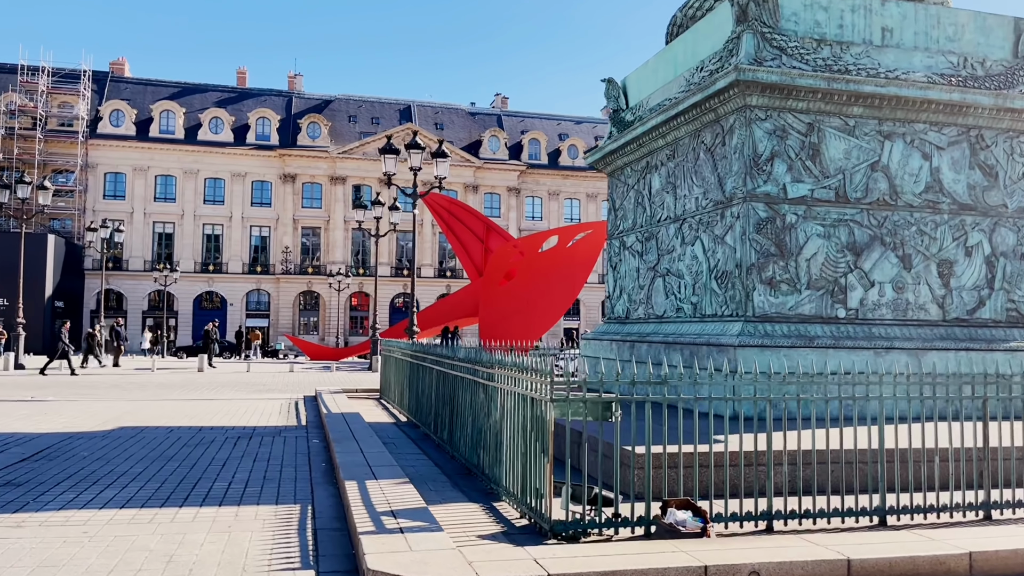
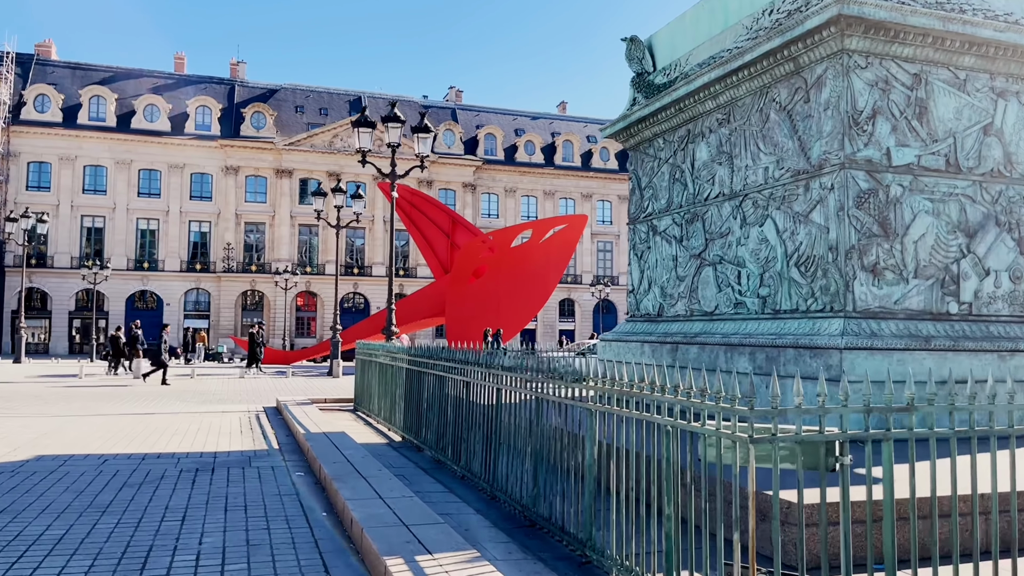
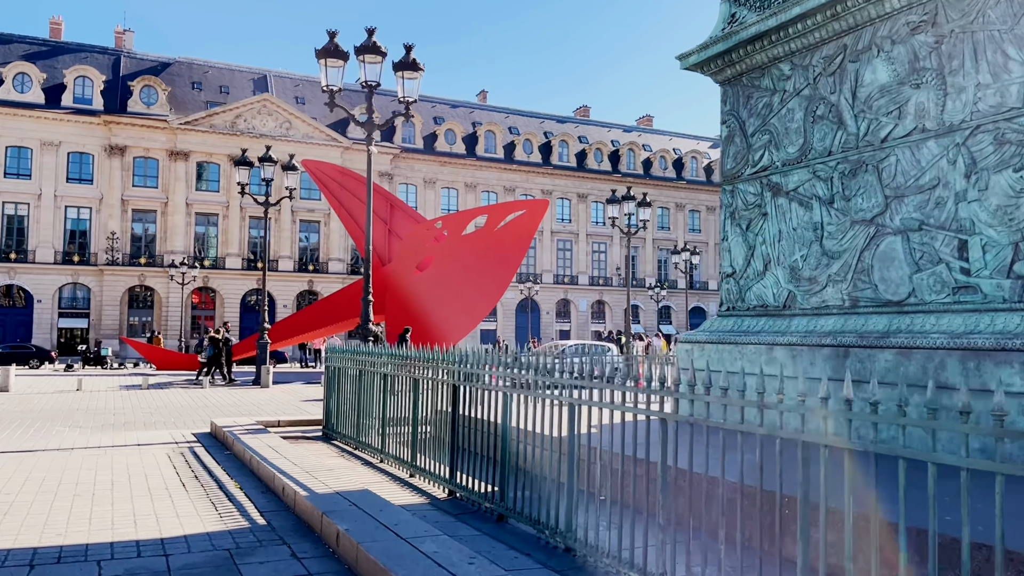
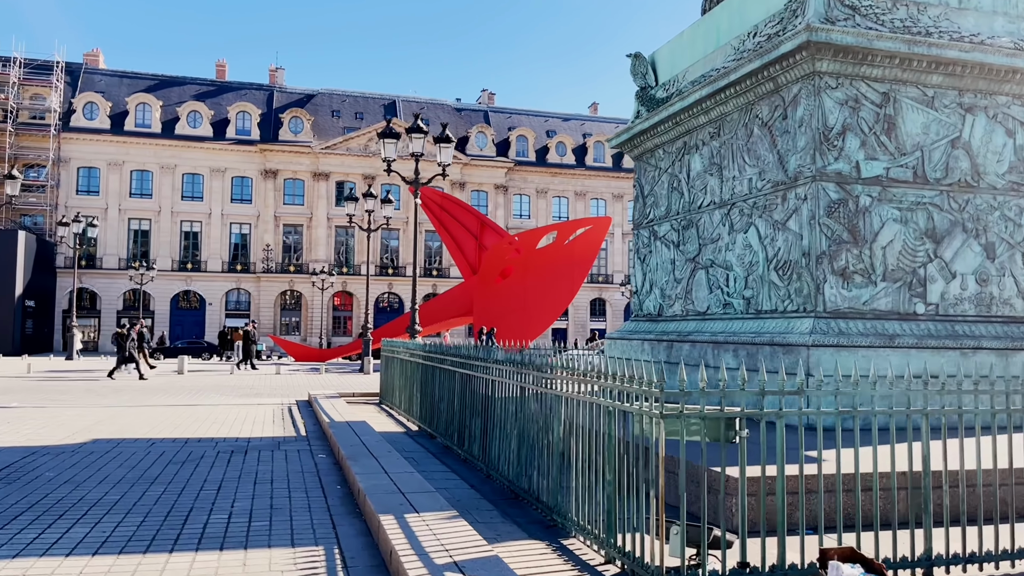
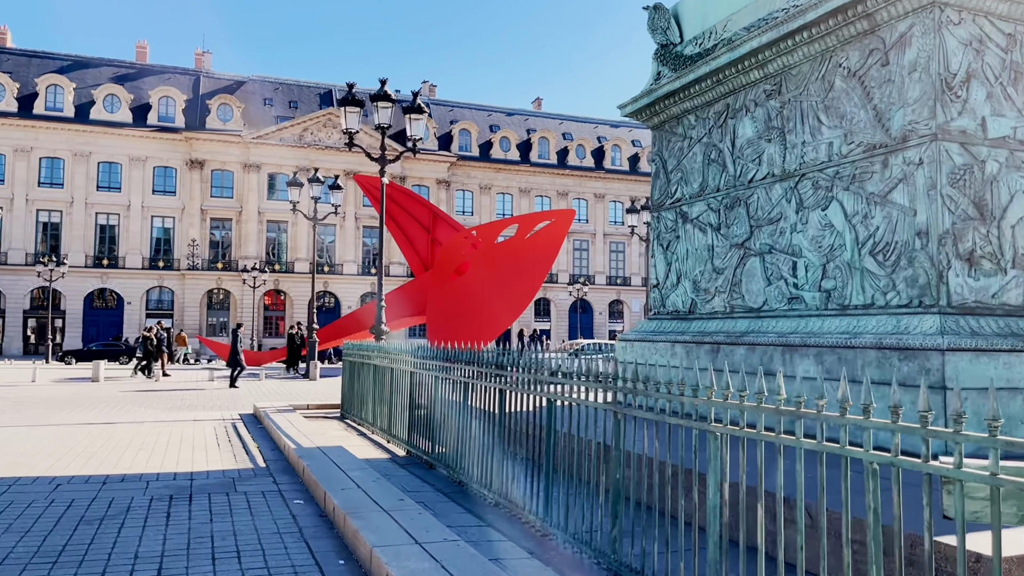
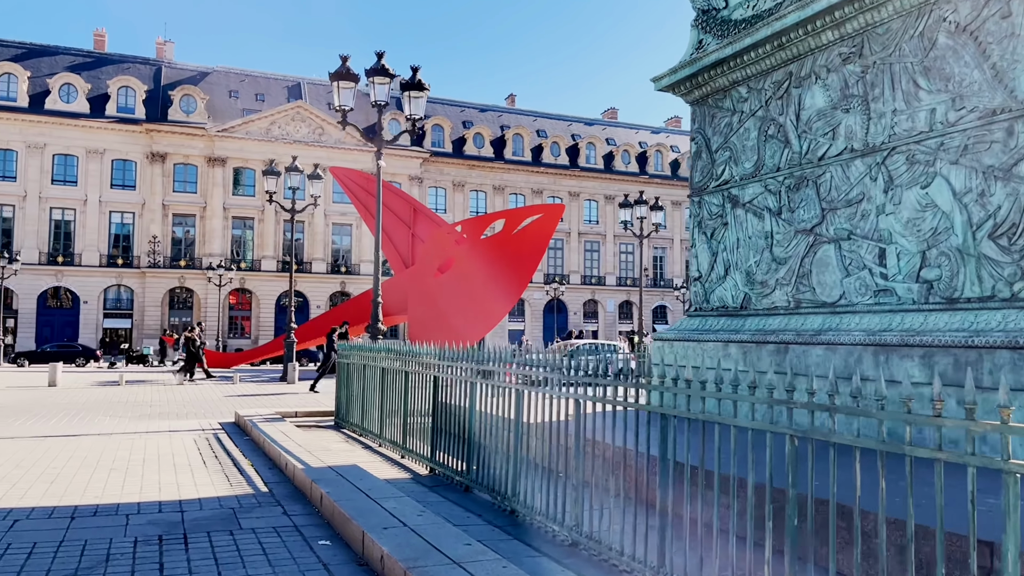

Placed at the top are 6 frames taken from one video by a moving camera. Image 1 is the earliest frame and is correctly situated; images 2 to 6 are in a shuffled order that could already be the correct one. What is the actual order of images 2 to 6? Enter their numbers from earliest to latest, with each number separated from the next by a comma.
4, 2, 5, 6, 3
